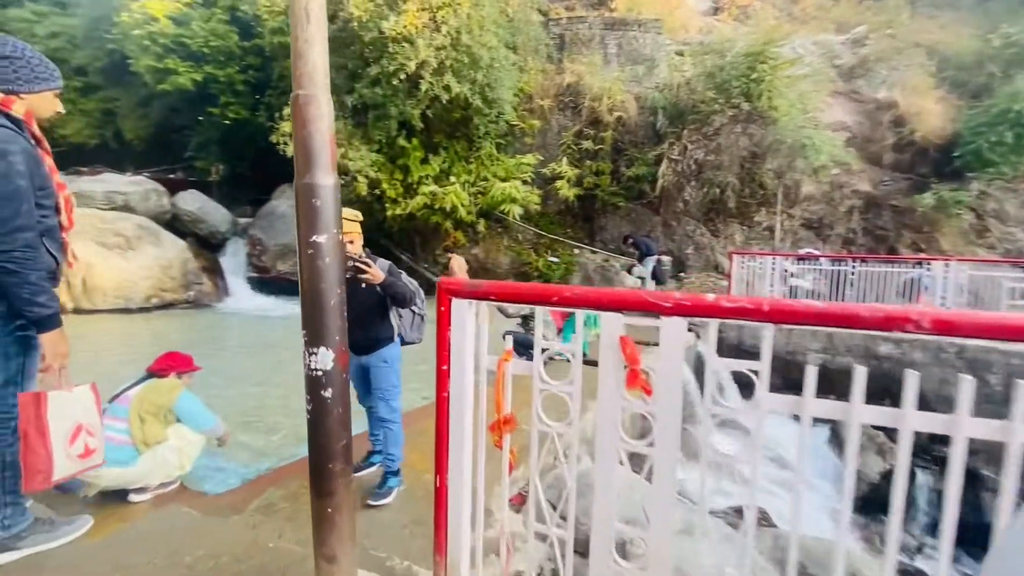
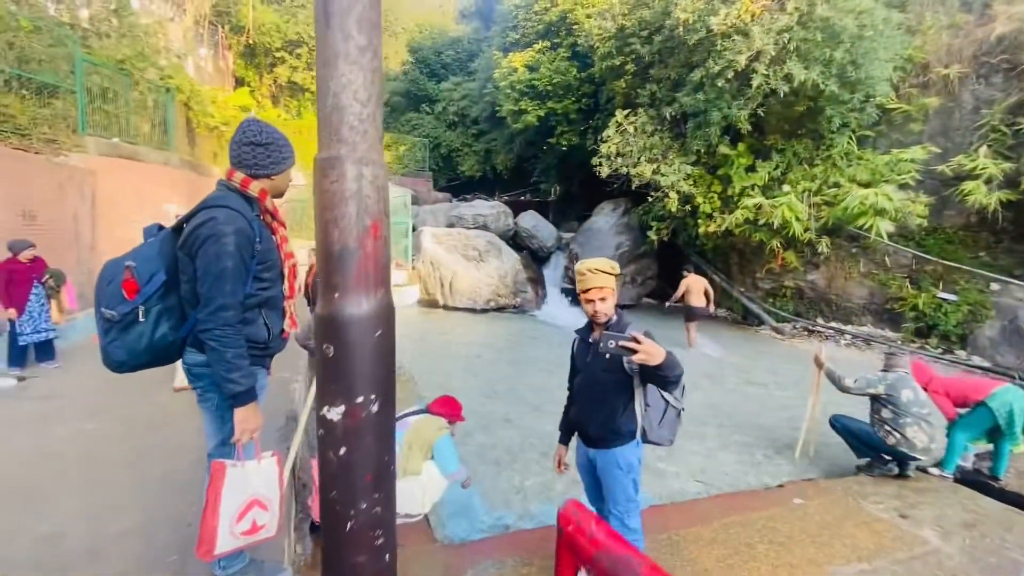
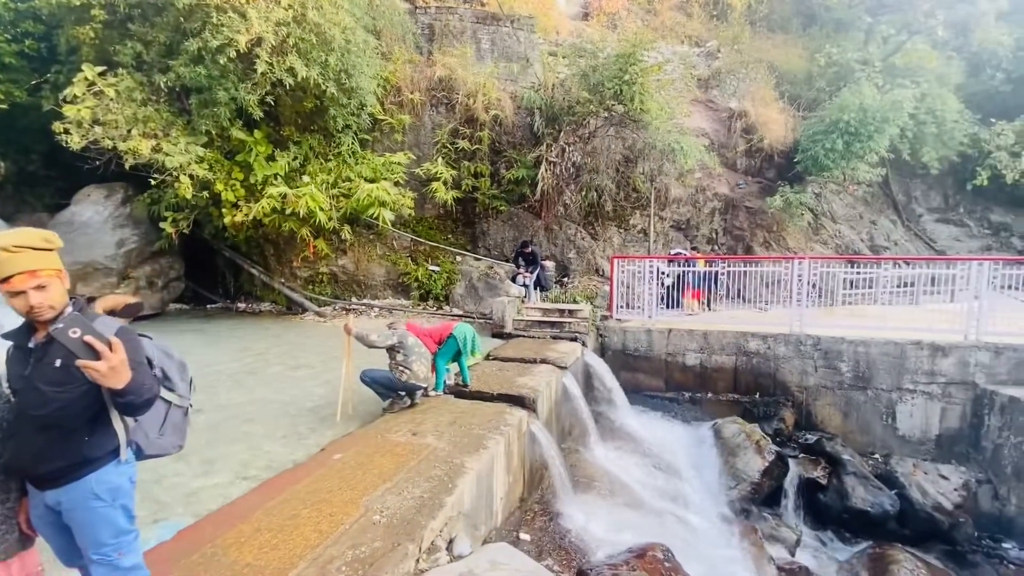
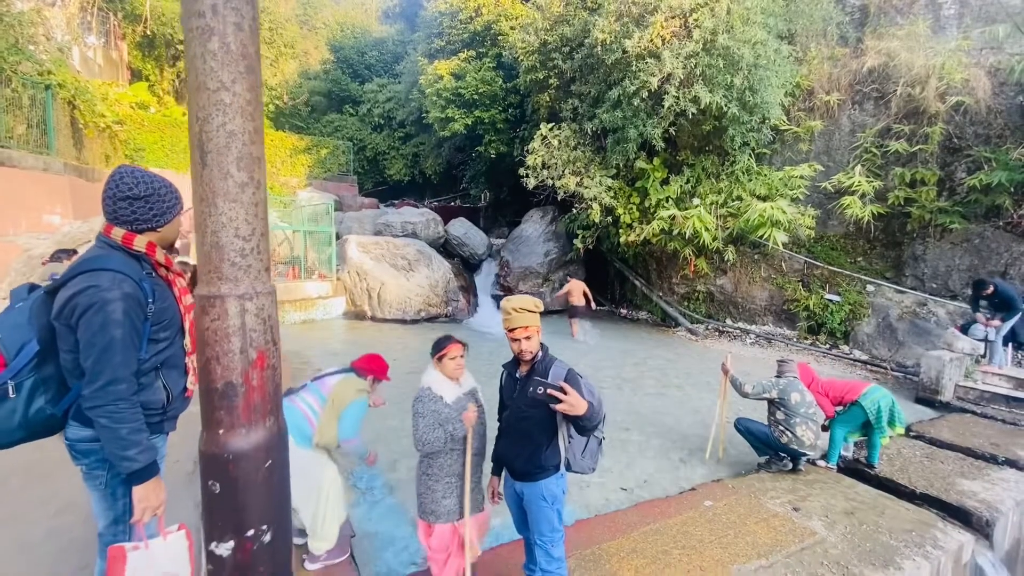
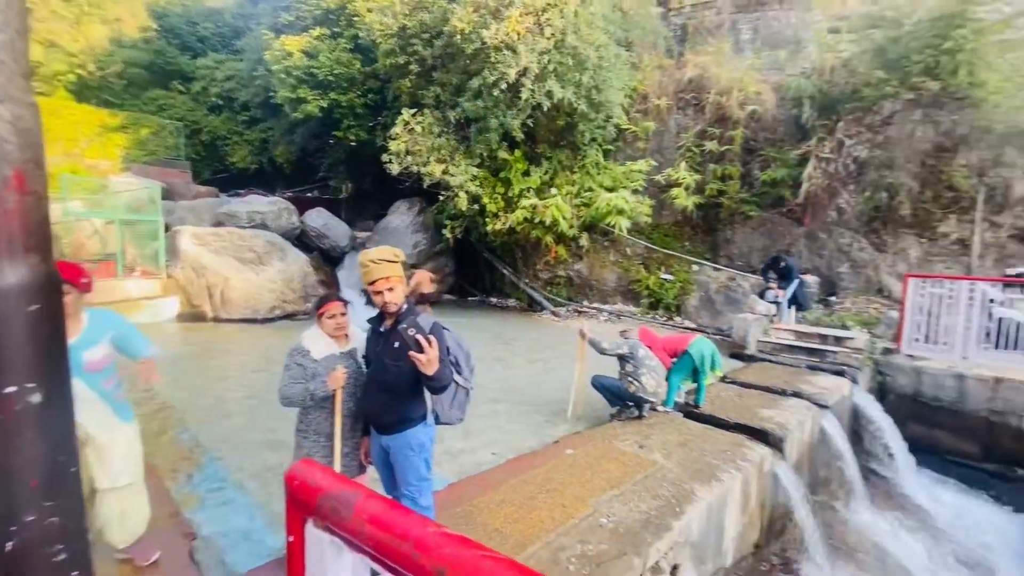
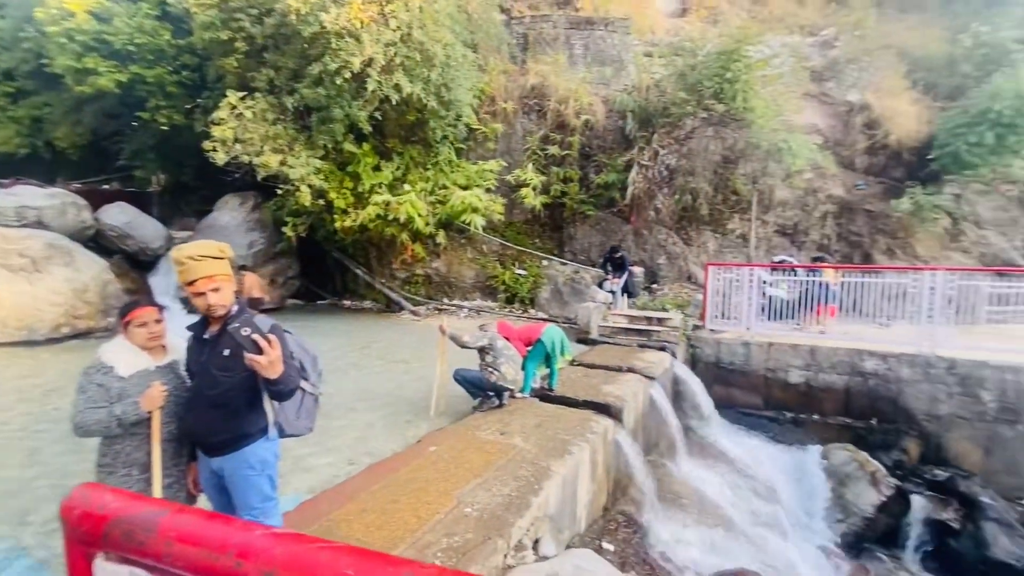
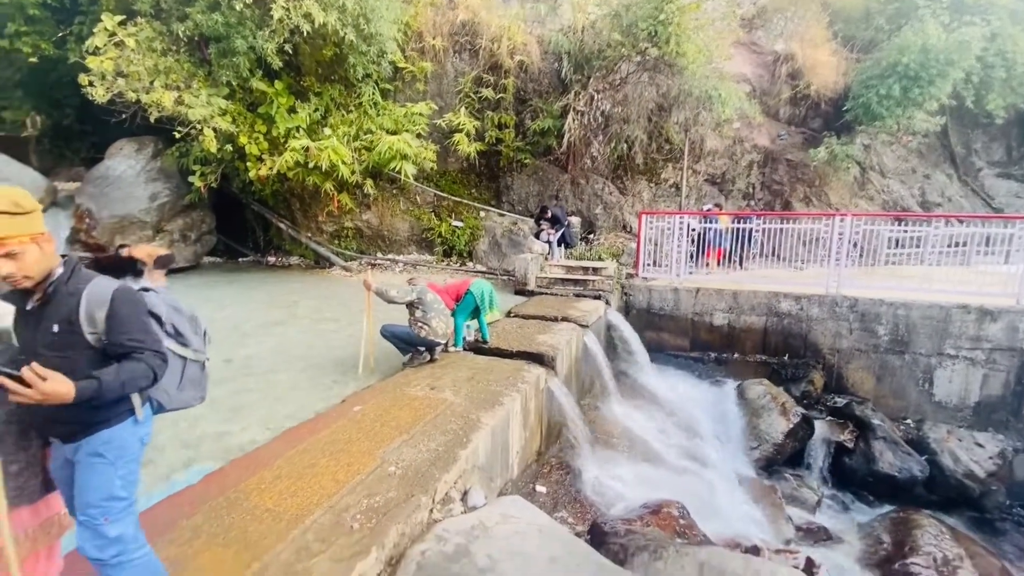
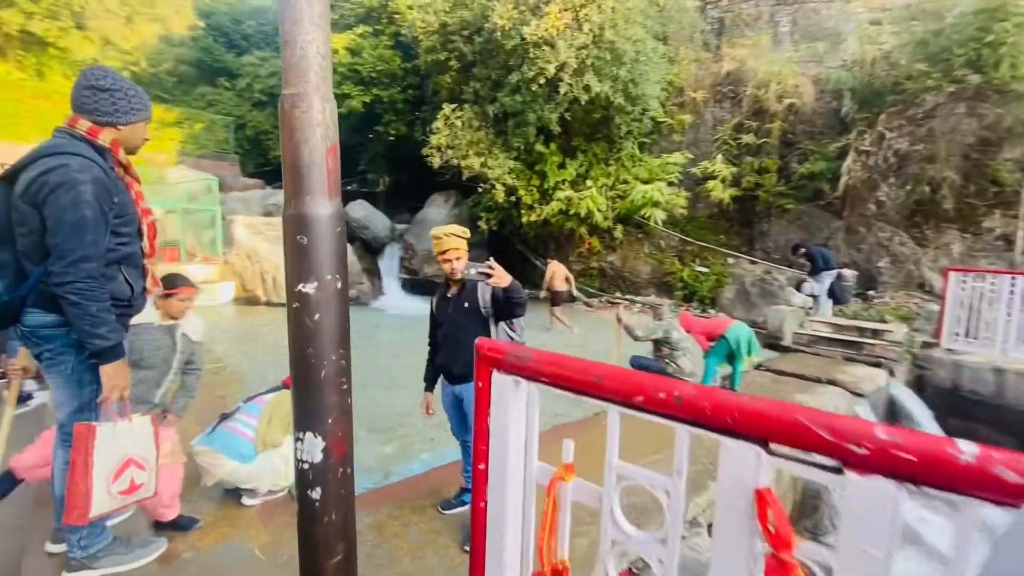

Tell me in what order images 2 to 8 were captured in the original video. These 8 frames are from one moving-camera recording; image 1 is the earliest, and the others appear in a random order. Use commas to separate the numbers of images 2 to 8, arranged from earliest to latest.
8, 2, 4, 5, 6, 3, 7
